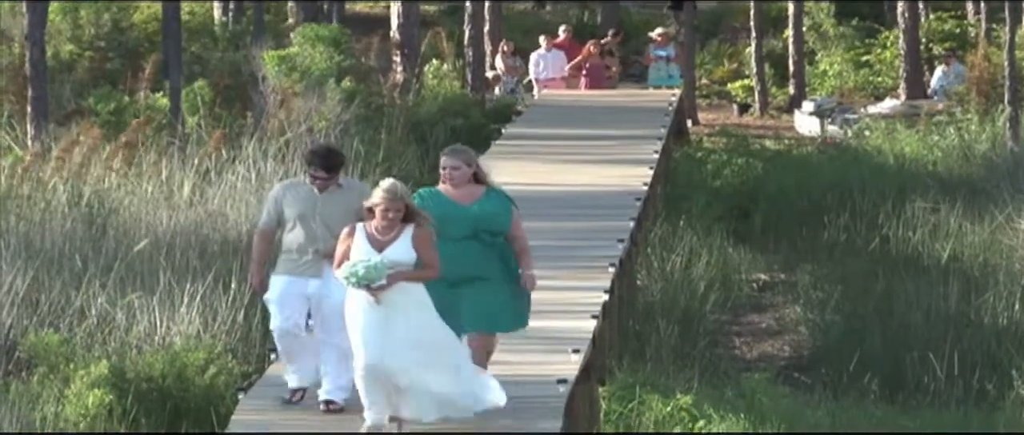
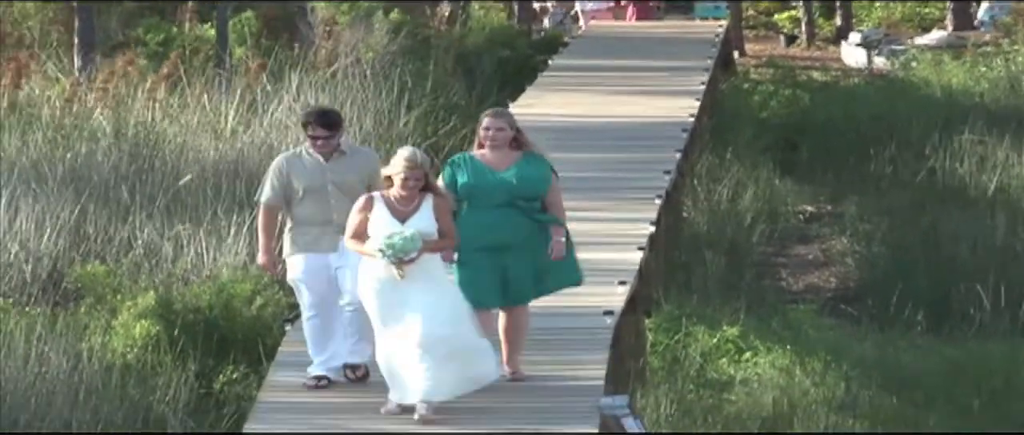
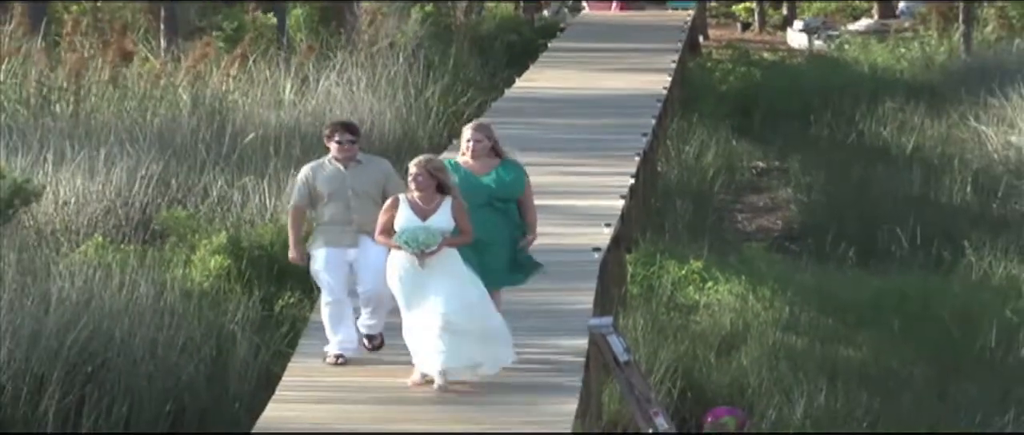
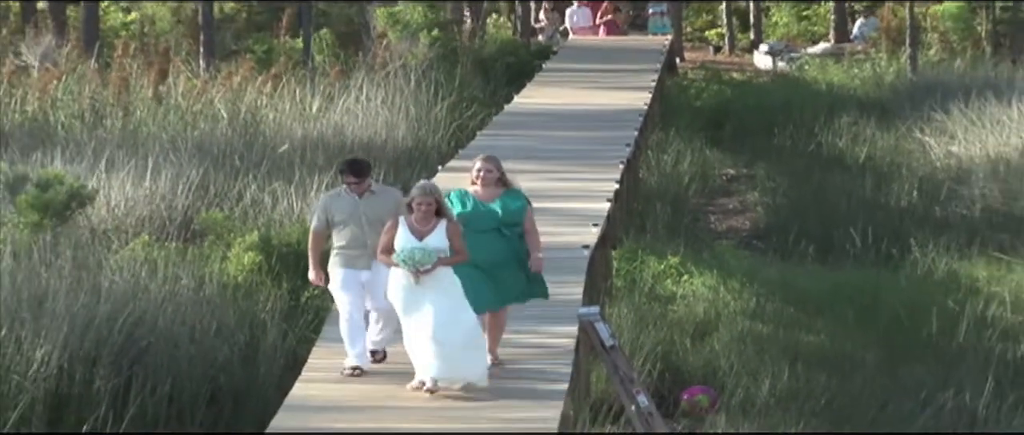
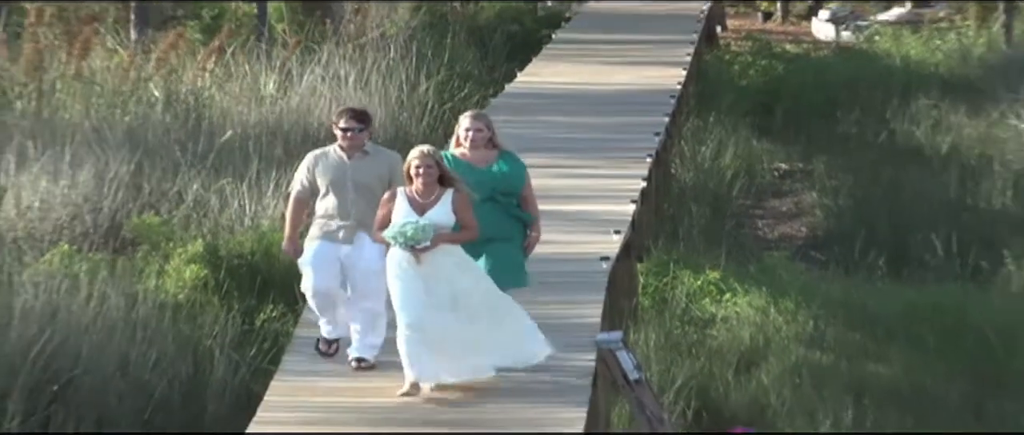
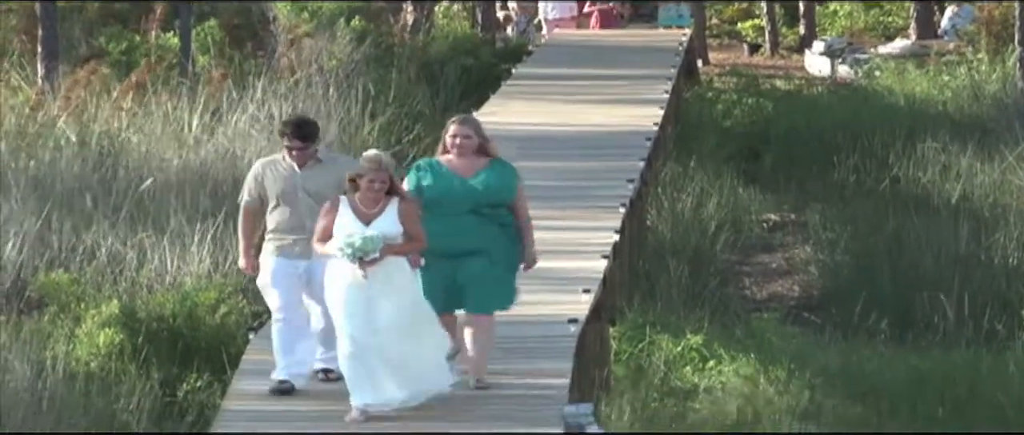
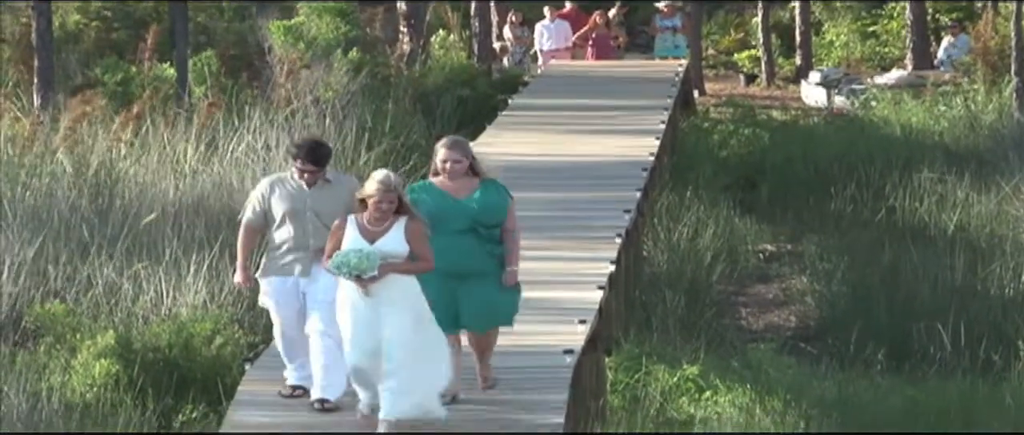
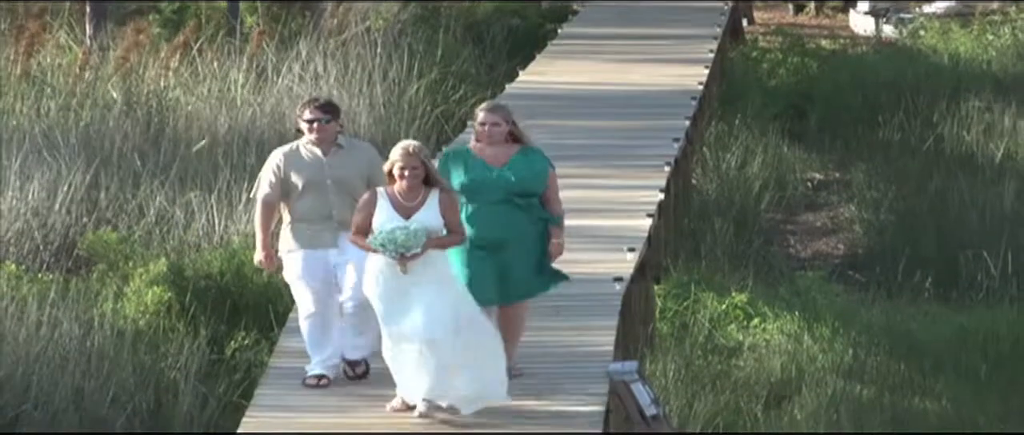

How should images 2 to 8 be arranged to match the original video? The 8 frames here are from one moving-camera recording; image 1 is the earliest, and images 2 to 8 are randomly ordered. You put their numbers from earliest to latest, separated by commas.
7, 6, 2, 8, 5, 3, 4
